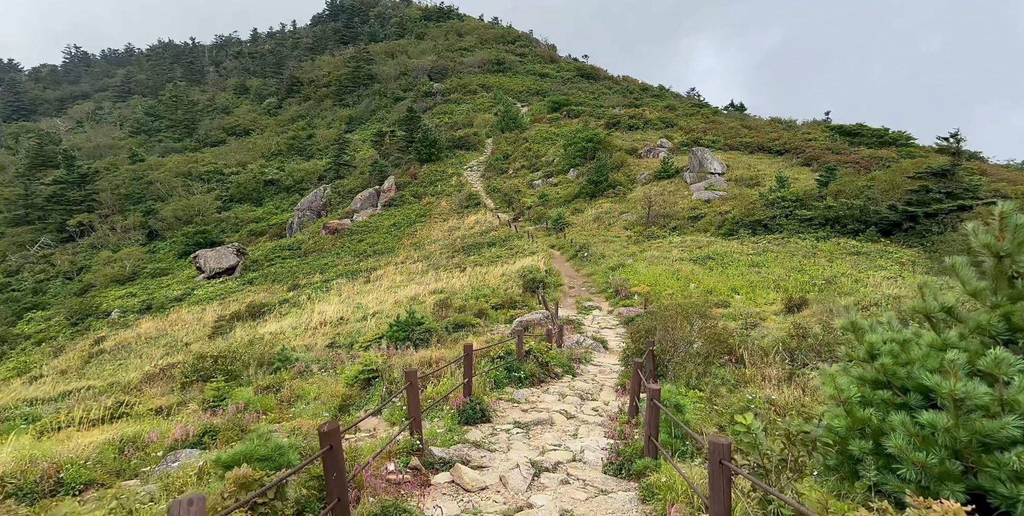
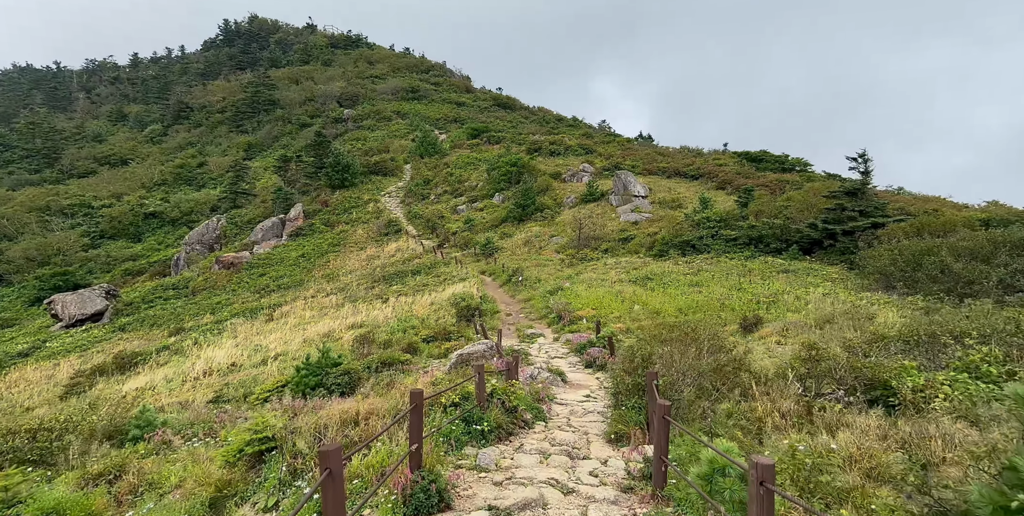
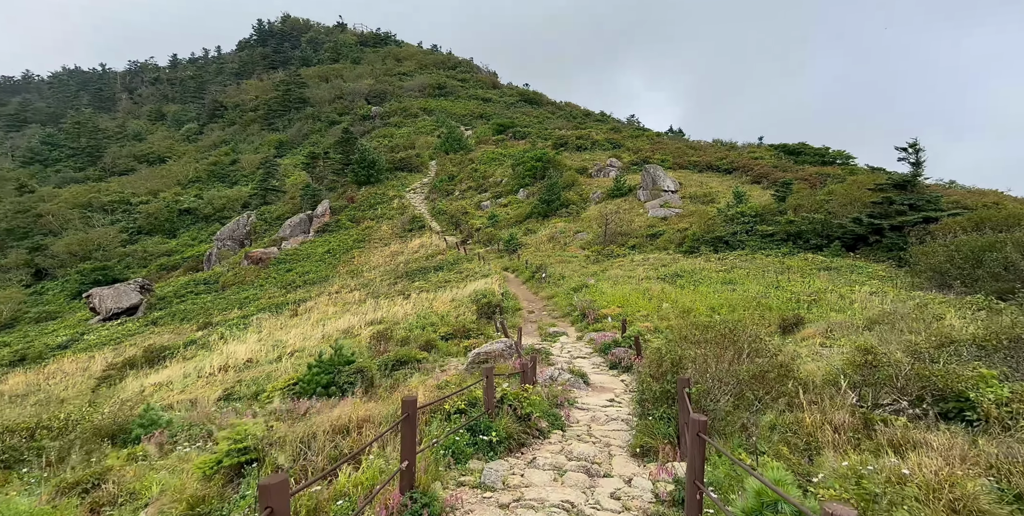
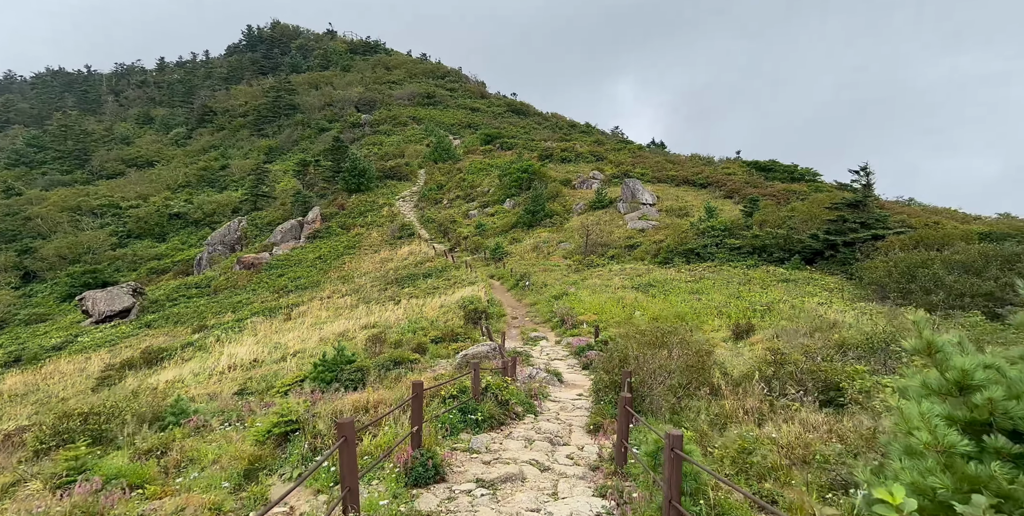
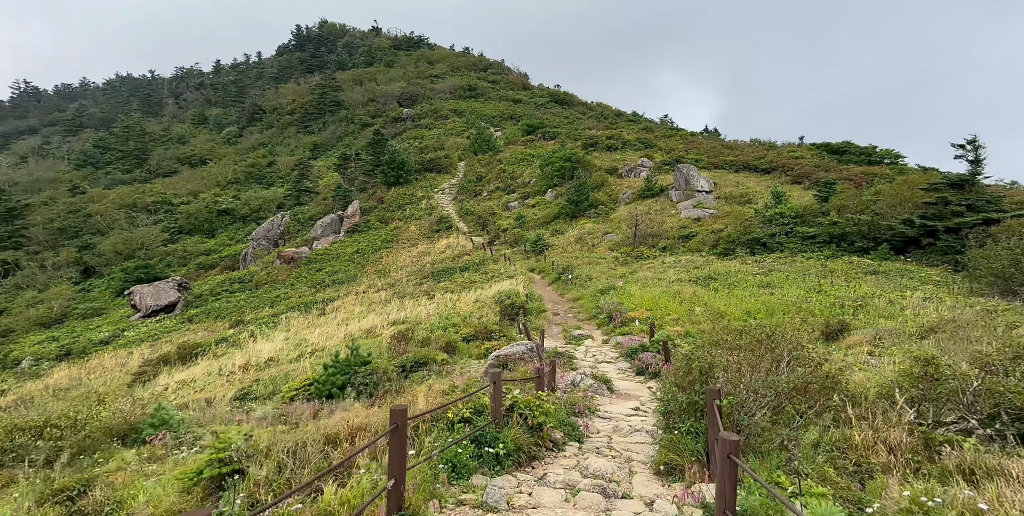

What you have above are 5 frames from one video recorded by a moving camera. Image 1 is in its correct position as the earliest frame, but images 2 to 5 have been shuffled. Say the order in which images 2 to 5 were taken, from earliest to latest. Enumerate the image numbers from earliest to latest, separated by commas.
4, 2, 3, 5
